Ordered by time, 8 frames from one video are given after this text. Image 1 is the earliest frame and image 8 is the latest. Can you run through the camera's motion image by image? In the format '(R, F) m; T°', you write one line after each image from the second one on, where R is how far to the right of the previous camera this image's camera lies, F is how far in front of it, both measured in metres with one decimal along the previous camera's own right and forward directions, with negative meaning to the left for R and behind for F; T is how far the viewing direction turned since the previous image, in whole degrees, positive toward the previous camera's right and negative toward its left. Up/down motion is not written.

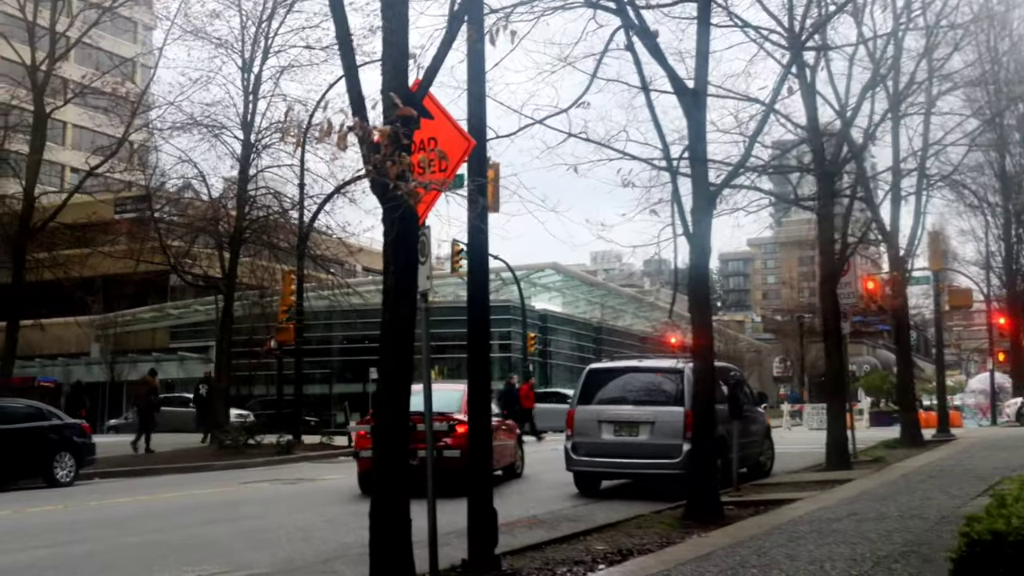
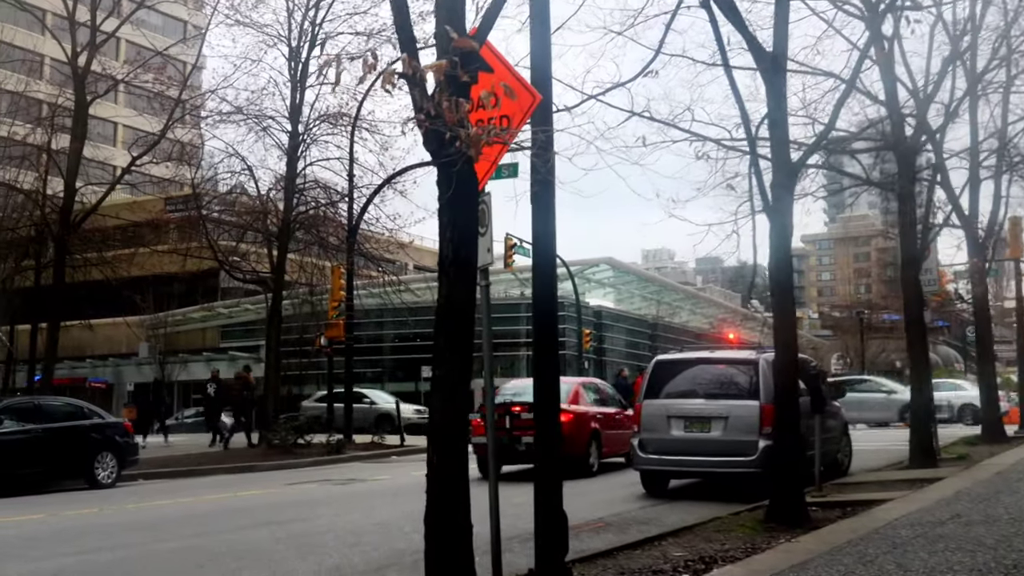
(-0.1, +0.9) m; -3°
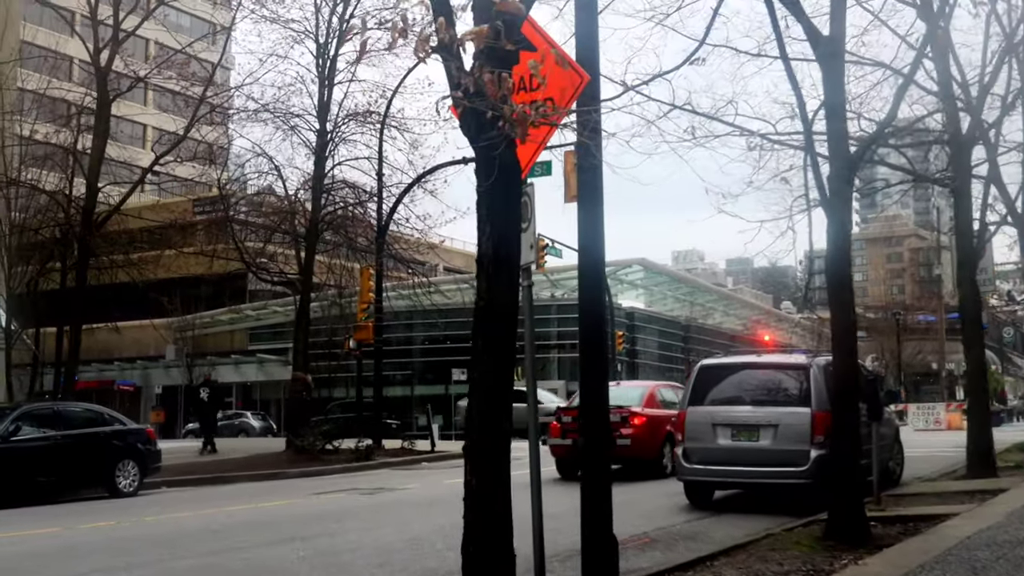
(-0.1, +0.6) m; -2°
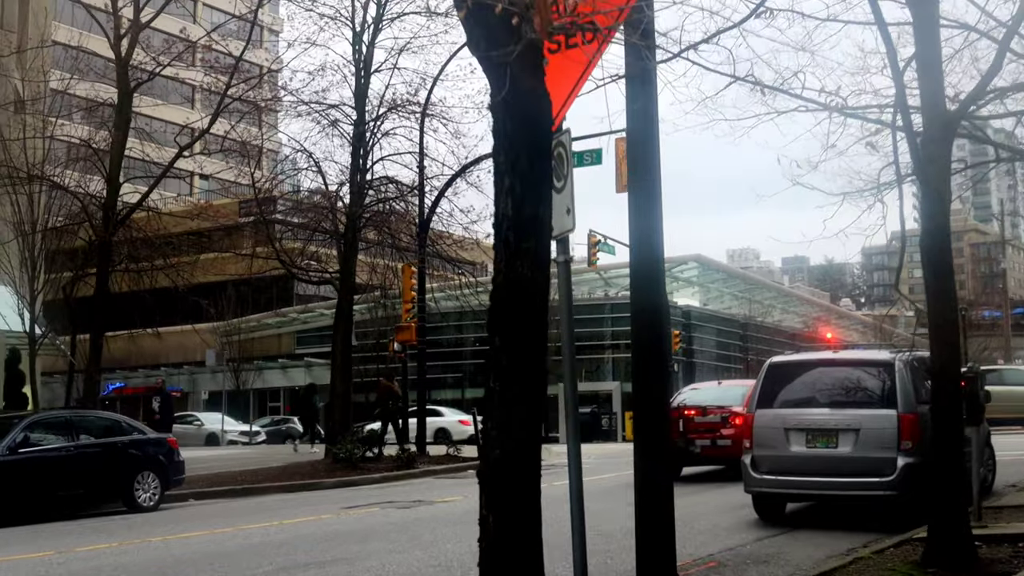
(+0.1, +1.3) m; -3°
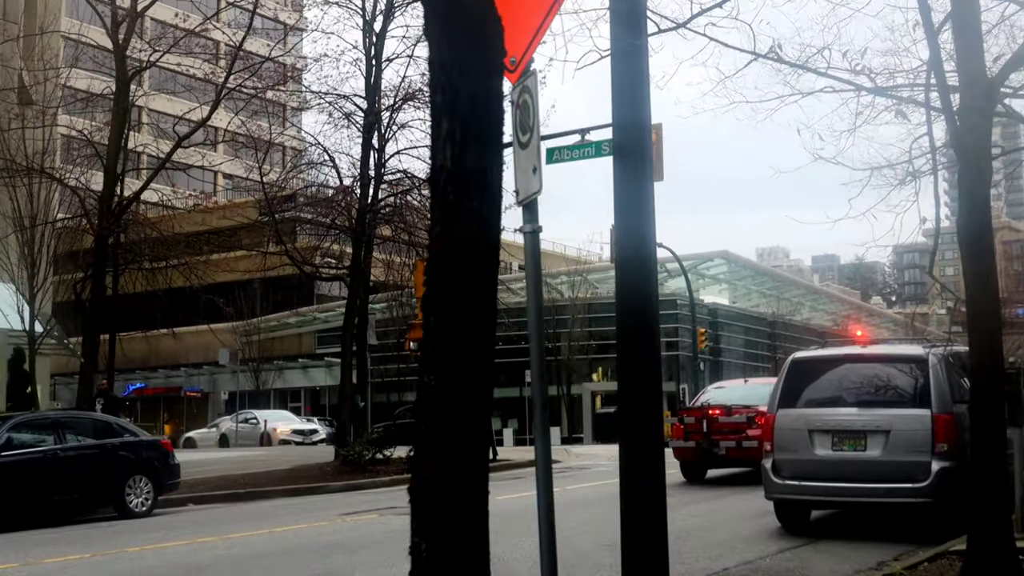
(+0.3, +0.7) m; -2°
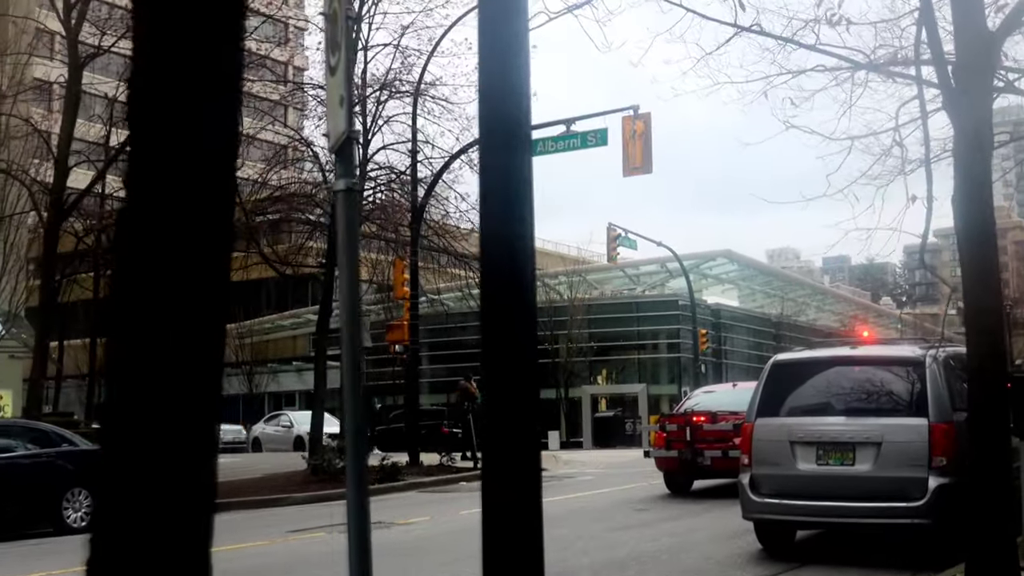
(+0.5, +1.0) m; -1°
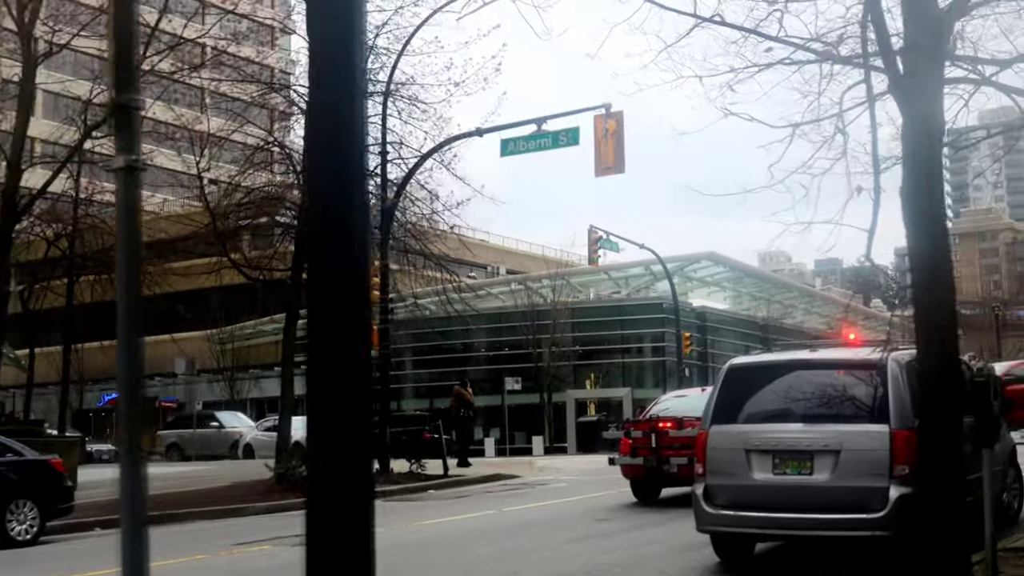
(+0.4, +0.4) m; 0°
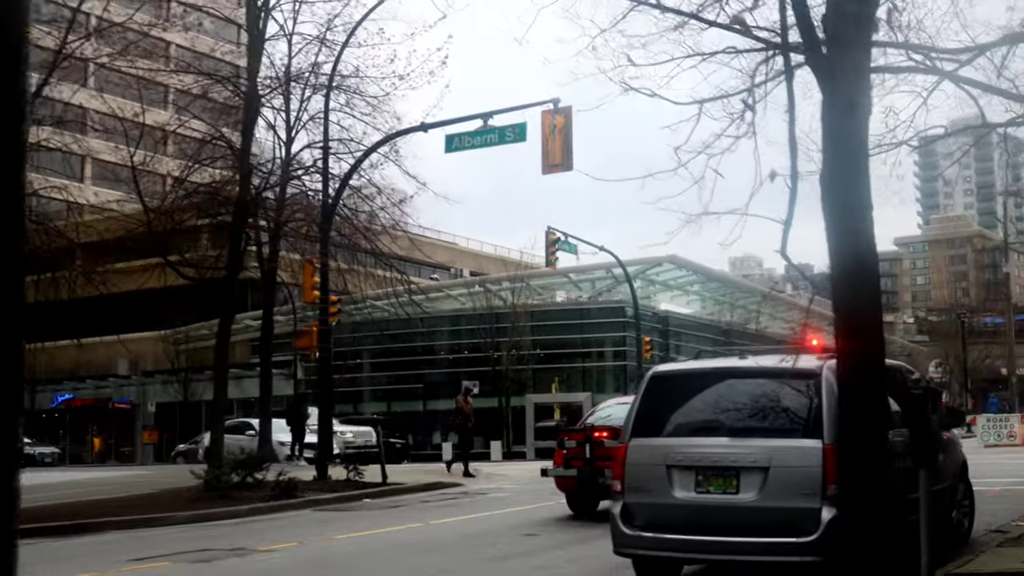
(+0.5, +0.7) m; +1°
